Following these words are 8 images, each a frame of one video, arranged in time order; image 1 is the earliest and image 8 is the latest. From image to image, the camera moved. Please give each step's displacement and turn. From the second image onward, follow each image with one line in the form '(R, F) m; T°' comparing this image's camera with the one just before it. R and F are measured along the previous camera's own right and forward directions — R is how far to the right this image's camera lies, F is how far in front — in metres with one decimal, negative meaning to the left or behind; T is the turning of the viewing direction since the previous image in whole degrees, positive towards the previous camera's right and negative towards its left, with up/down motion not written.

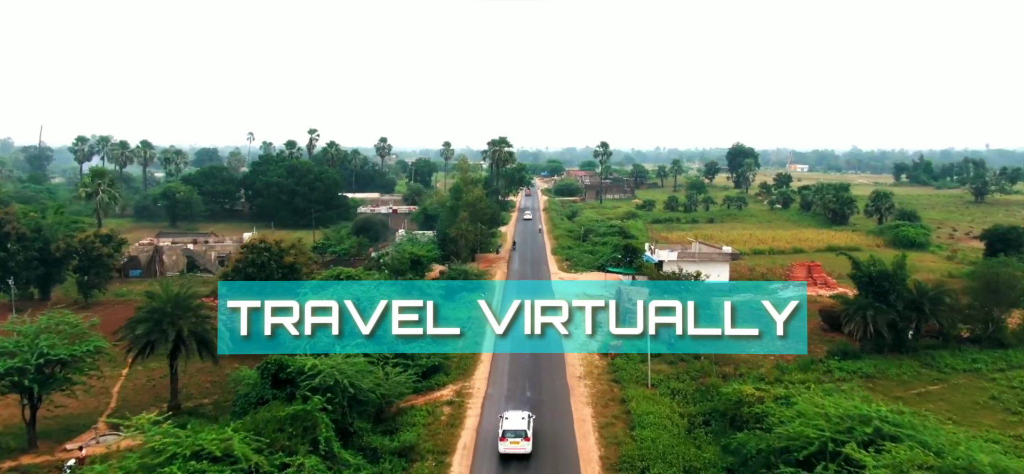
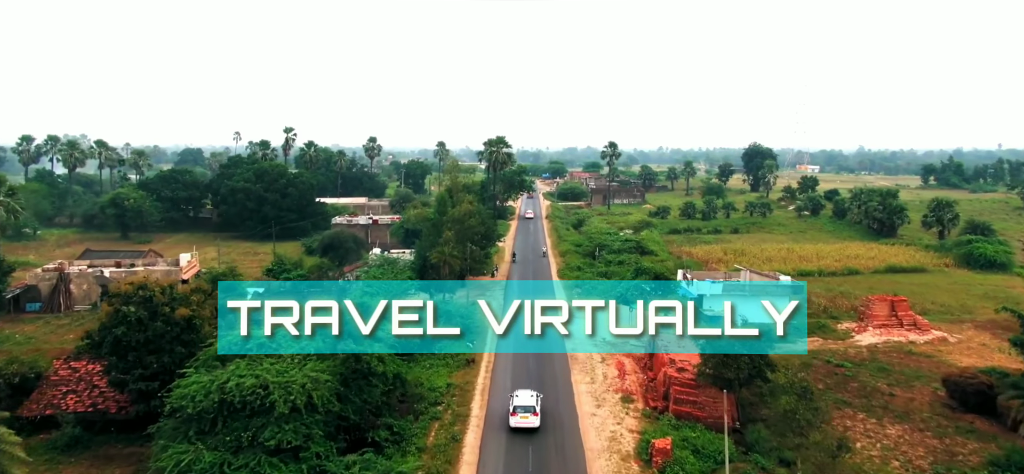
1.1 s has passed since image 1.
(+0.1, +9.3) m; 0°
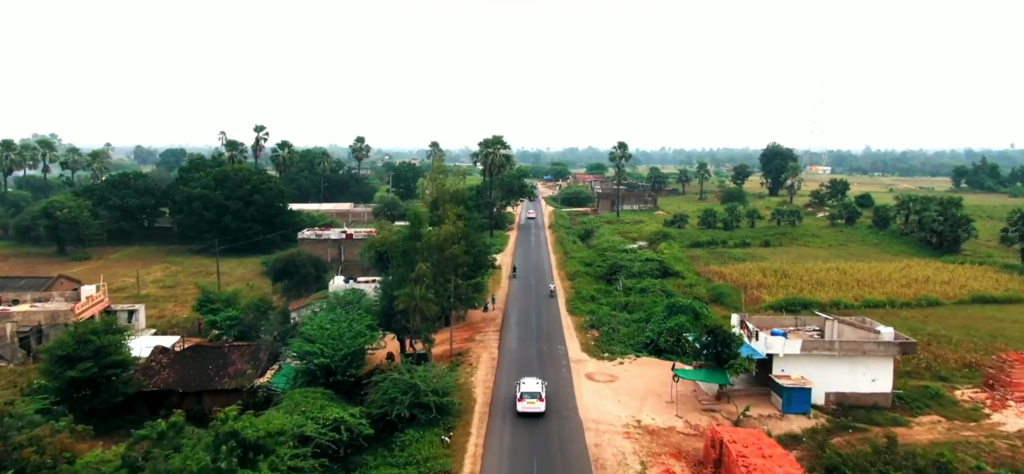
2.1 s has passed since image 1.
(+0.1, +9.1) m; 0°
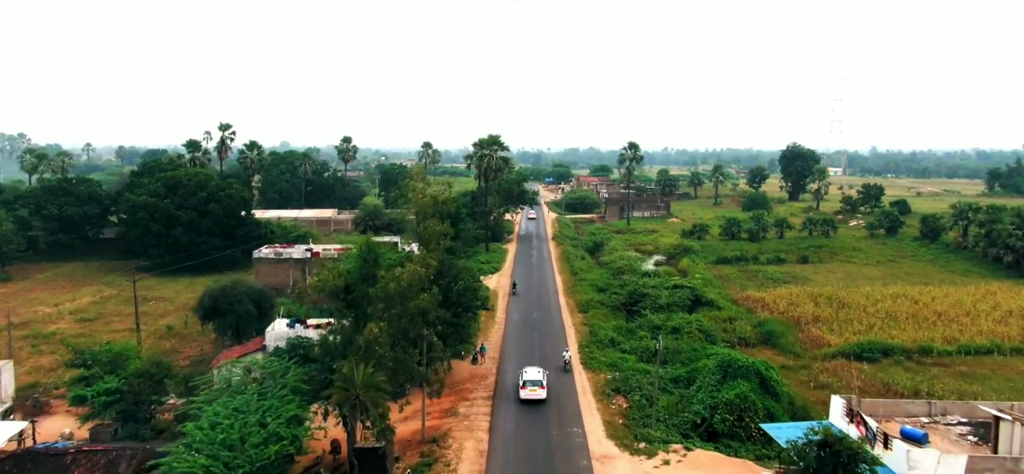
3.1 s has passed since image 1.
(+0.1, +8.5) m; 0°
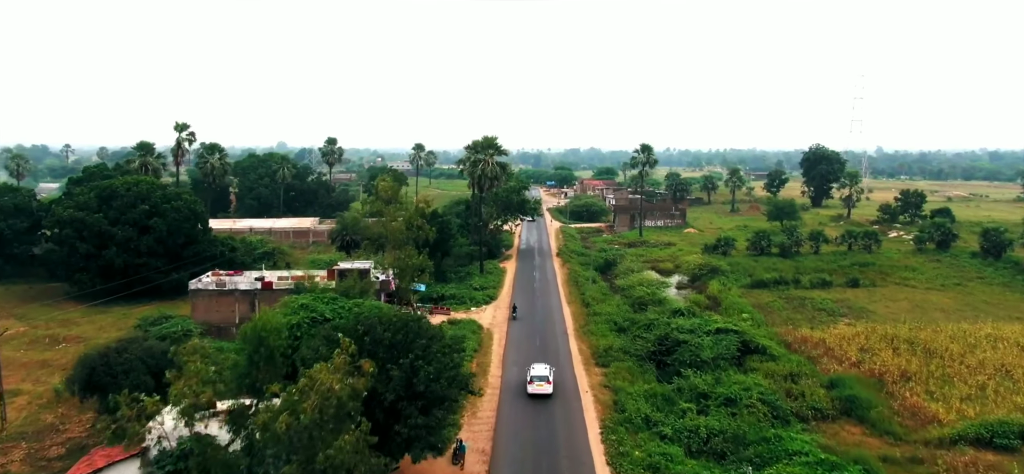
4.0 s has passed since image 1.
(+0.1, +8.2) m; 0°
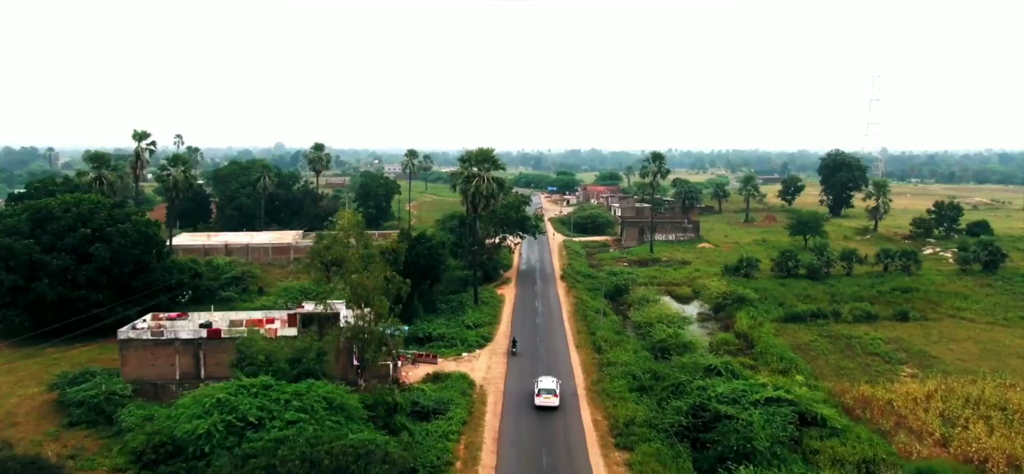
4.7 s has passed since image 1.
(+0.1, +6.0) m; 0°
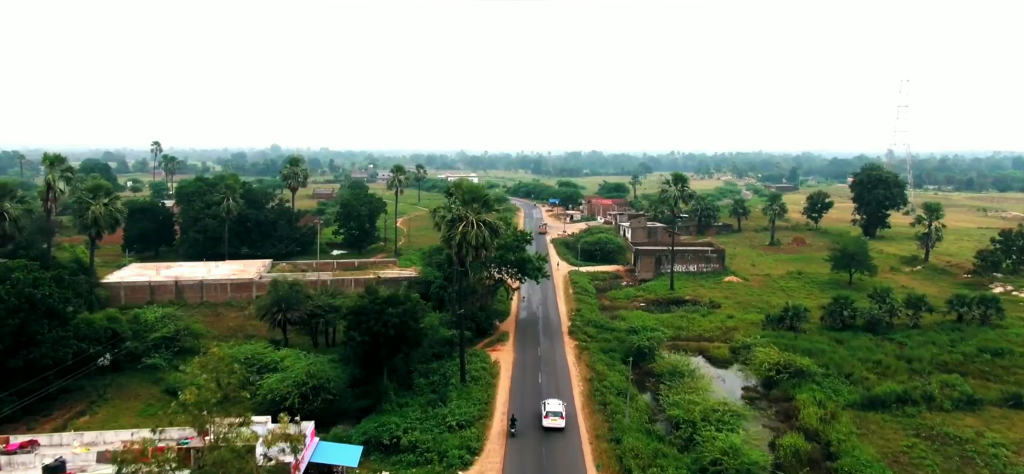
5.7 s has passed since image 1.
(+0.1, +9.4) m; 0°
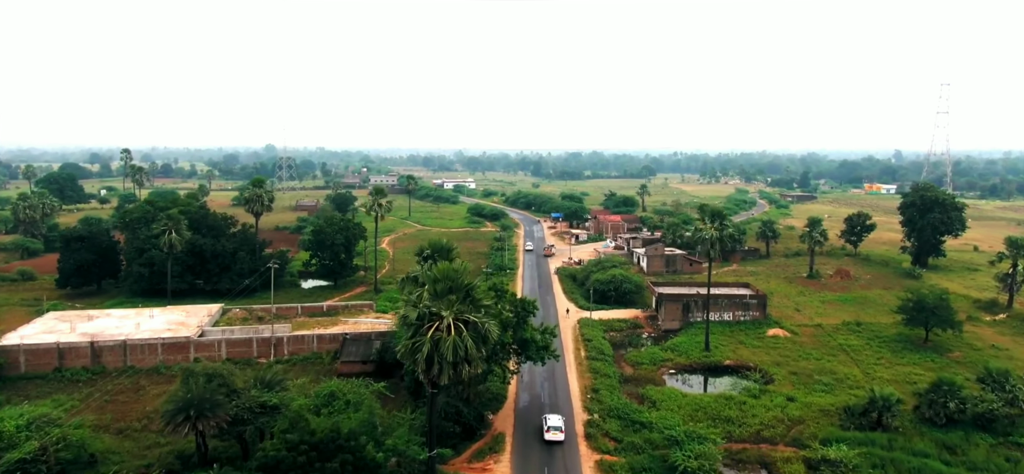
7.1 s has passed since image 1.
(+0.1, +11.0) m; 0°
